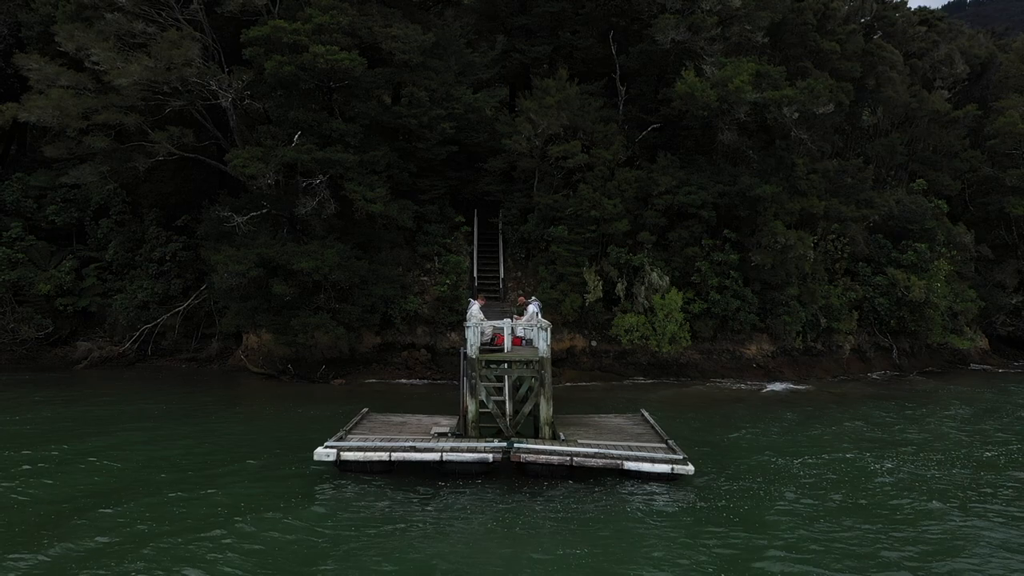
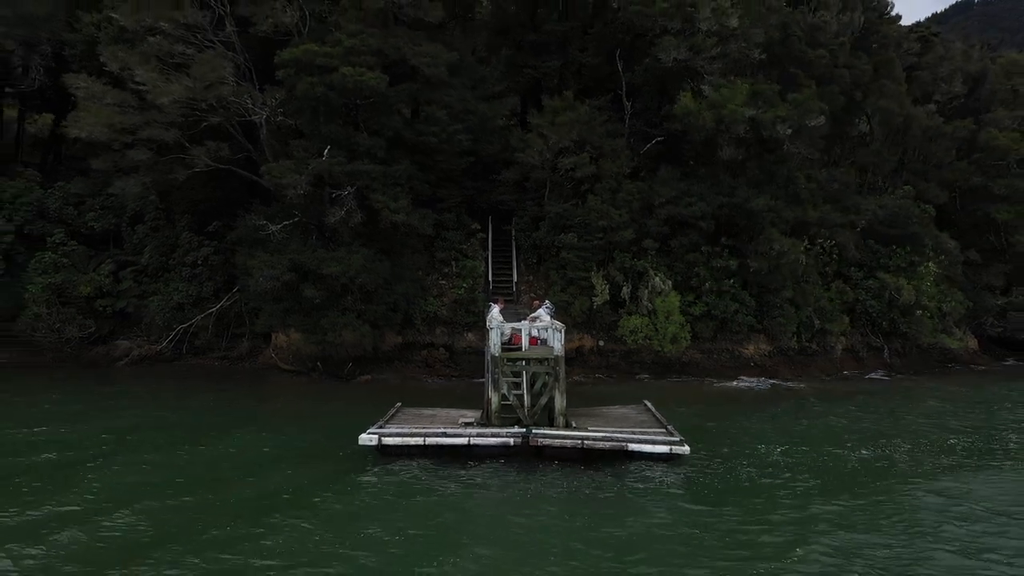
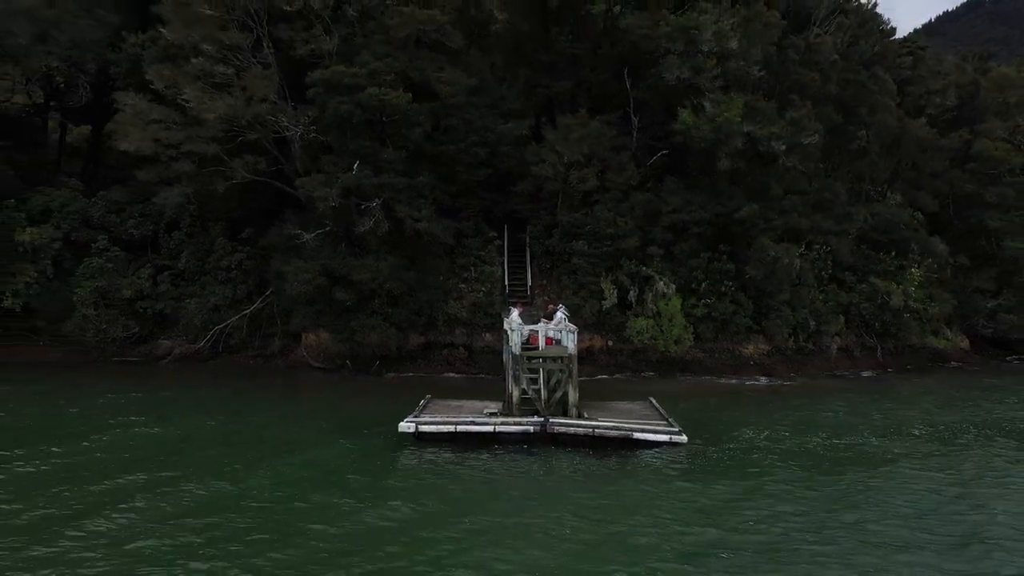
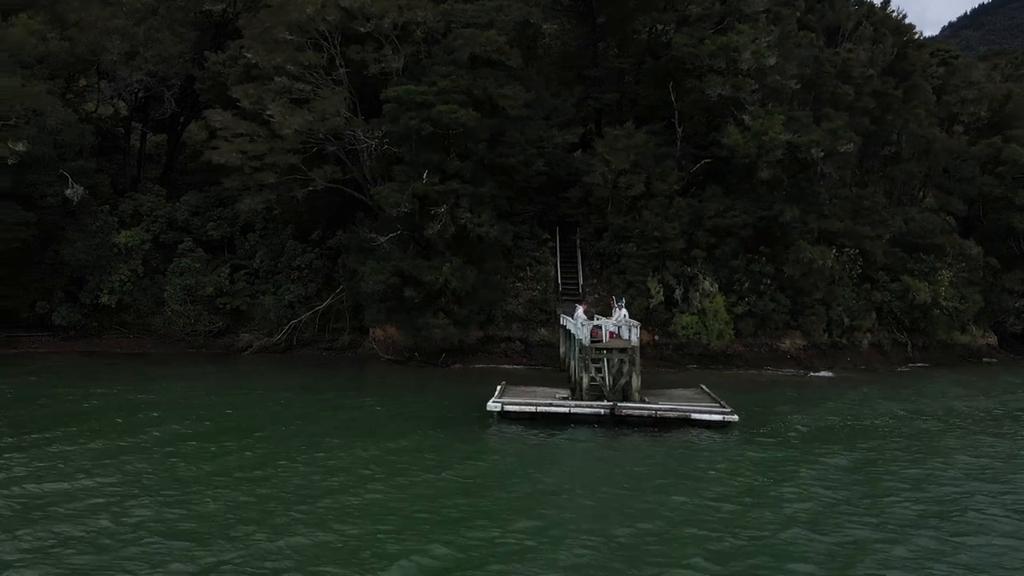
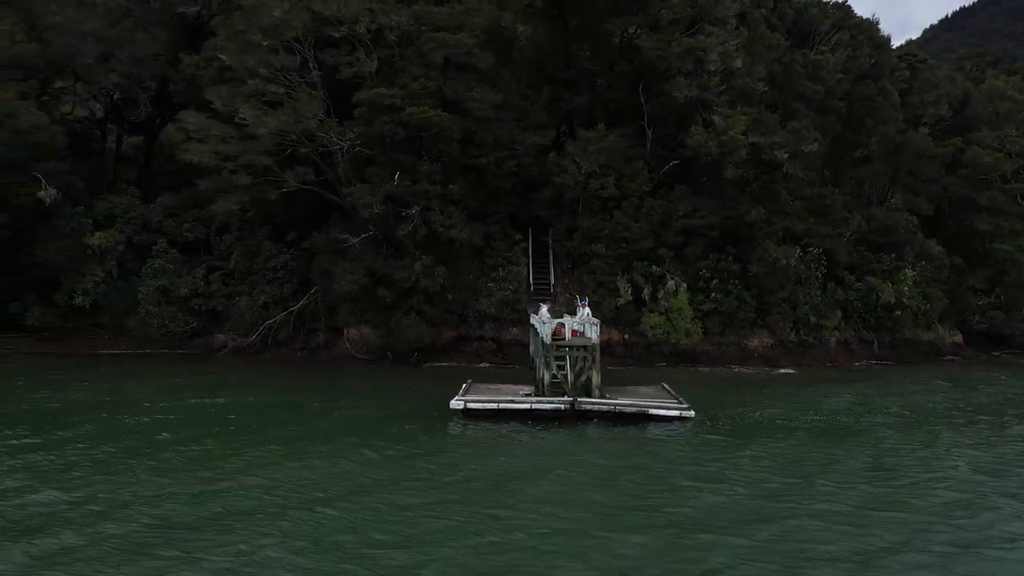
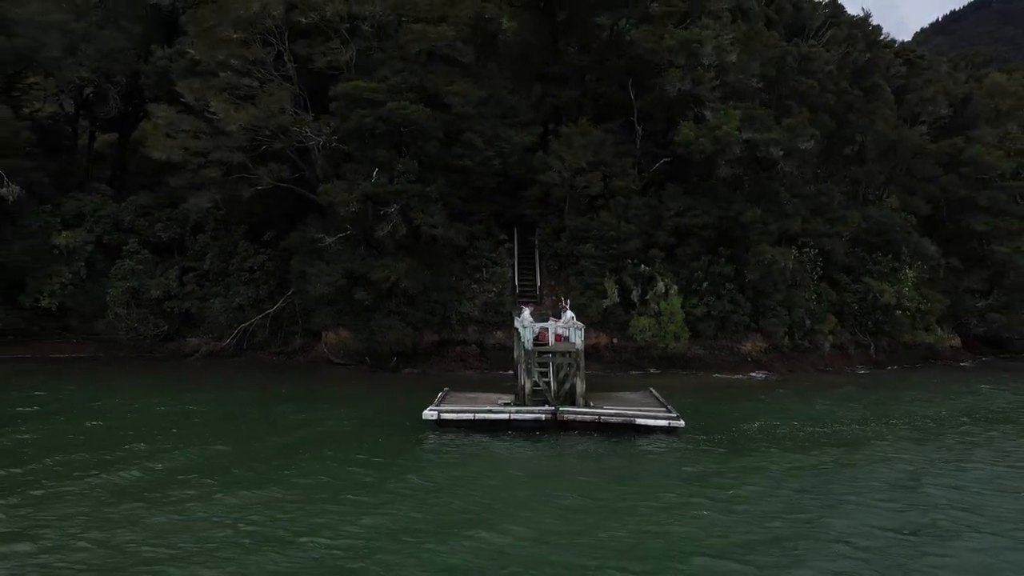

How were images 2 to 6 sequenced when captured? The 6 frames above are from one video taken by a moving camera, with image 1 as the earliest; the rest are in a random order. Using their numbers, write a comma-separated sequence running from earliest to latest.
2, 3, 6, 5, 4
